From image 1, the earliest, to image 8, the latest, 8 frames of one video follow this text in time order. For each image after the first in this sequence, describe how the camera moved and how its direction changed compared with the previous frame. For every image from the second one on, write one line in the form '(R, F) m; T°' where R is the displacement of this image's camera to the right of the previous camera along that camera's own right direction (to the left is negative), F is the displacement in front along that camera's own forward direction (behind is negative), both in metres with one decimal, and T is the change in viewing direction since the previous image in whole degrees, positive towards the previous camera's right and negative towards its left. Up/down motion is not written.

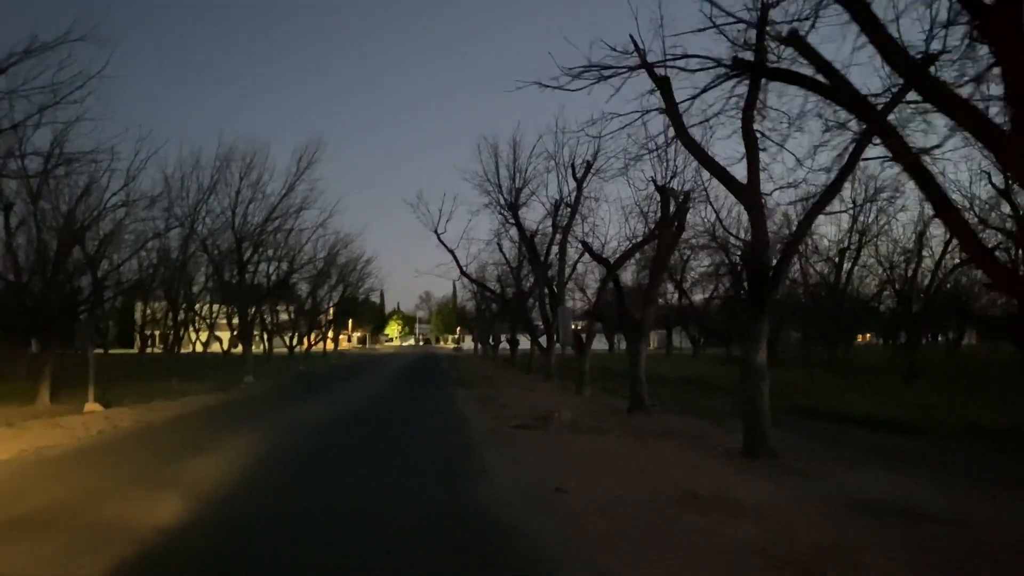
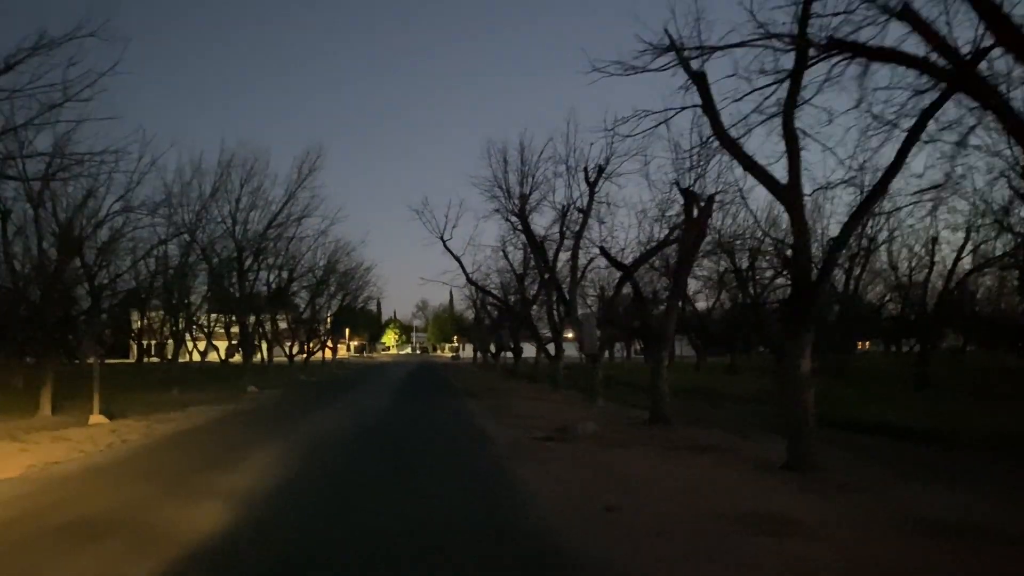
(-0.6, +0.8) m; 0°
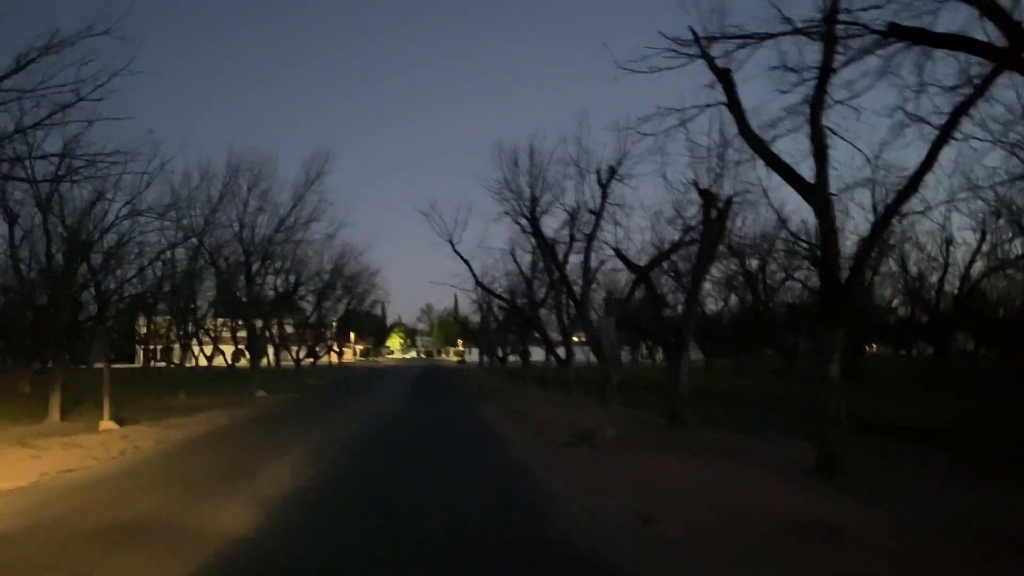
(-0.3, +0.3) m; 0°
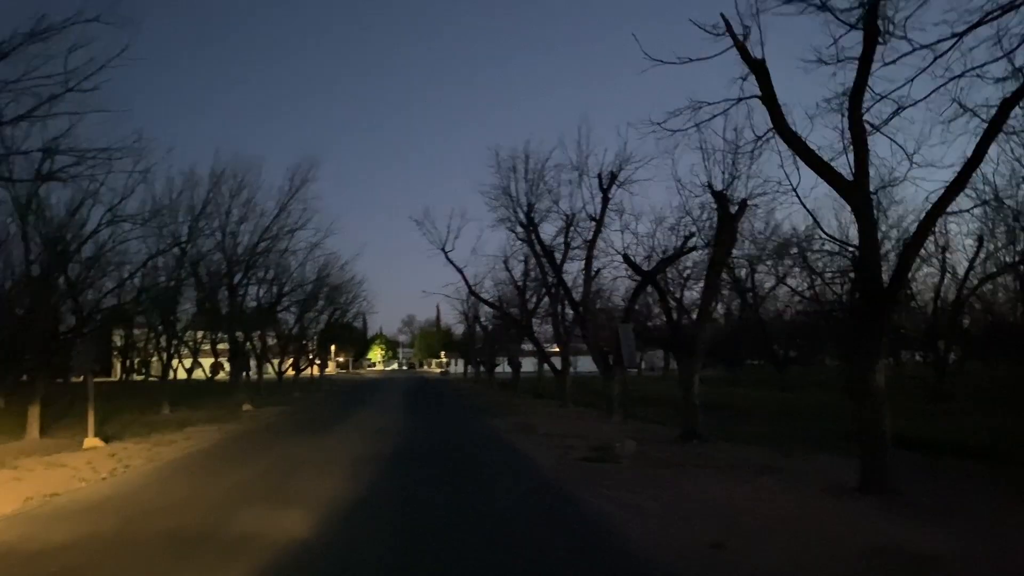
(-0.6, +1.1) m; +1°
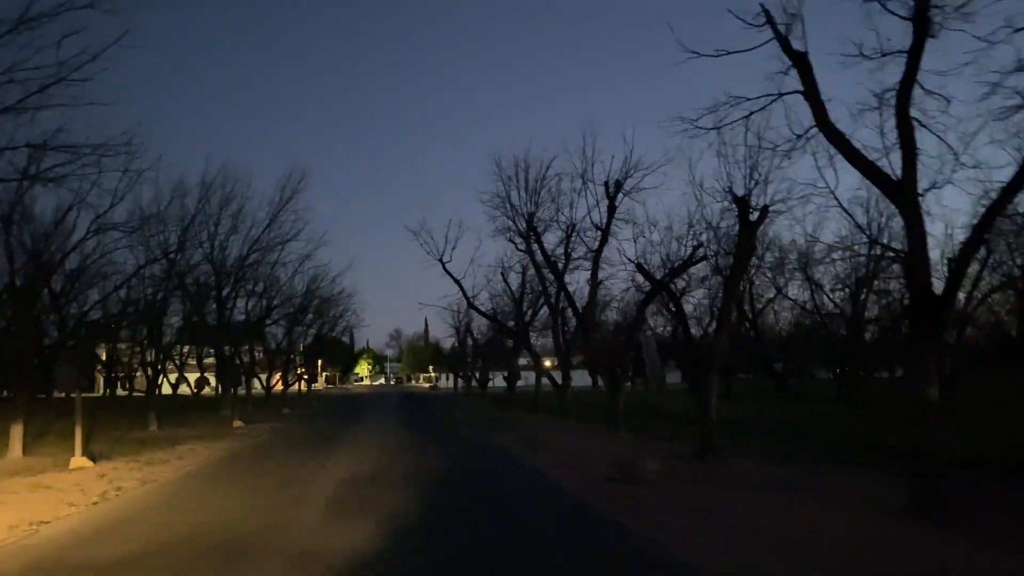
(-0.5, +1.0) m; +1°
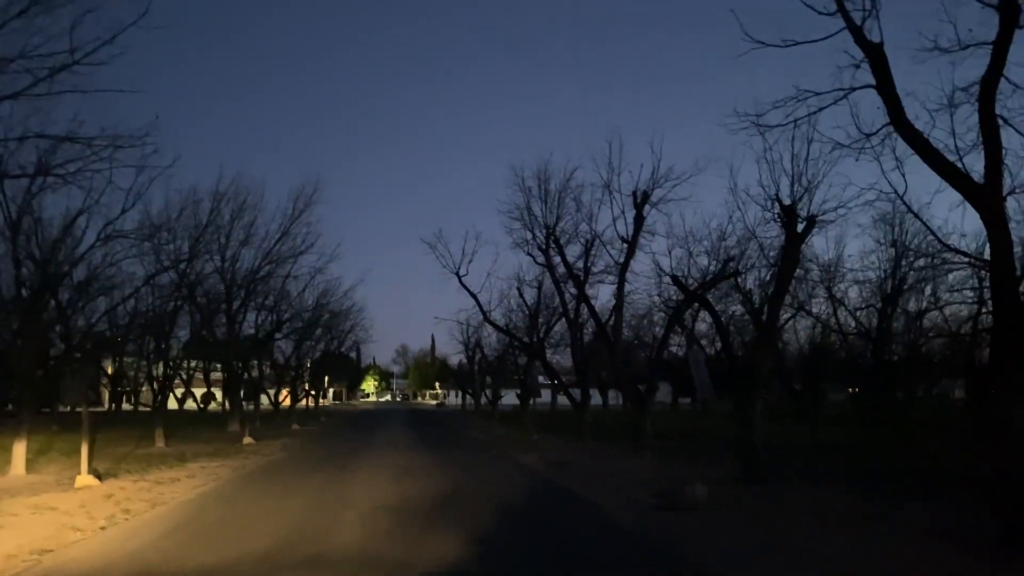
(-0.5, +1.1) m; 0°
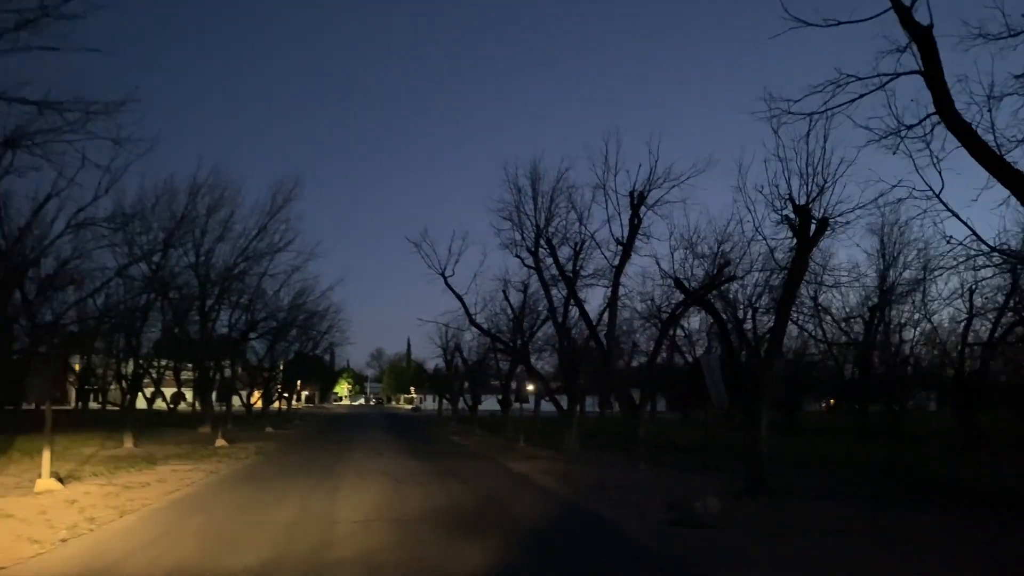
(-0.4, +1.1) m; +1°
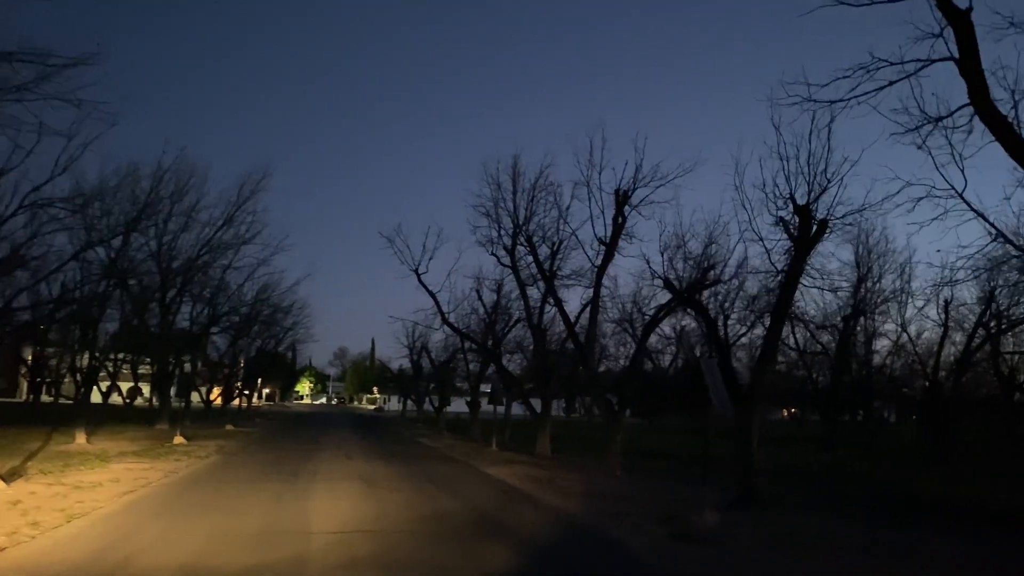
(-0.3, +1.0) m; +2°
